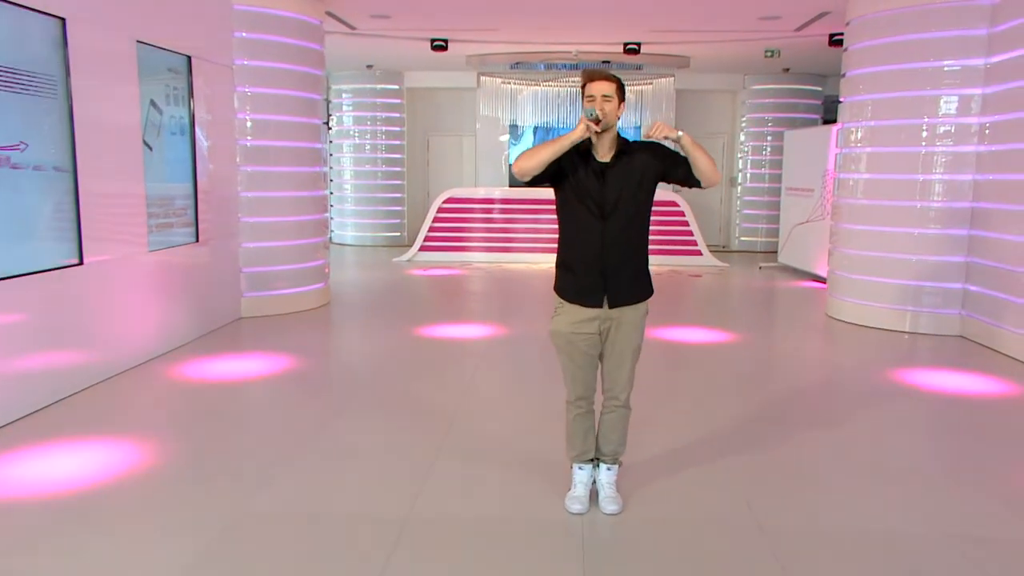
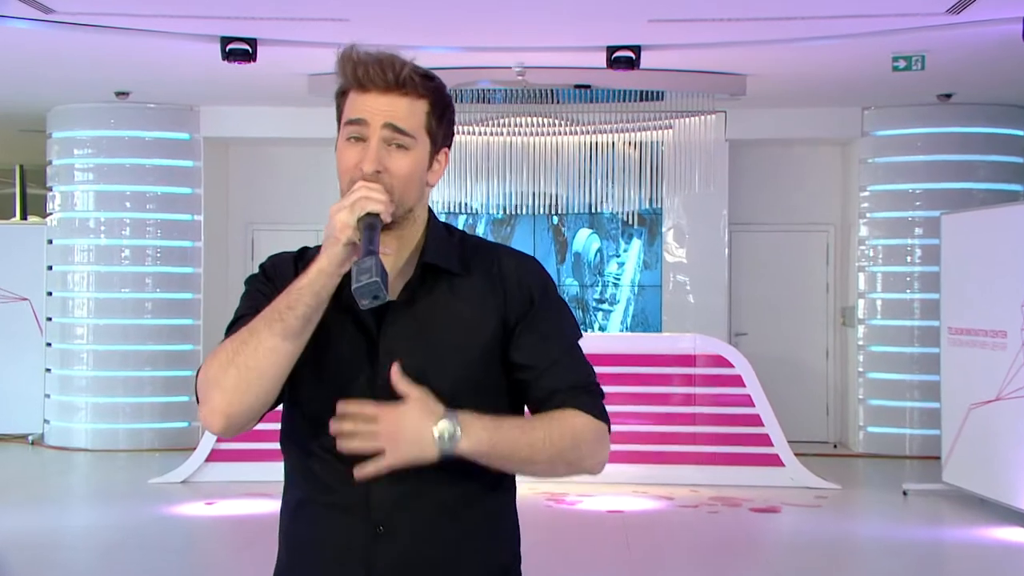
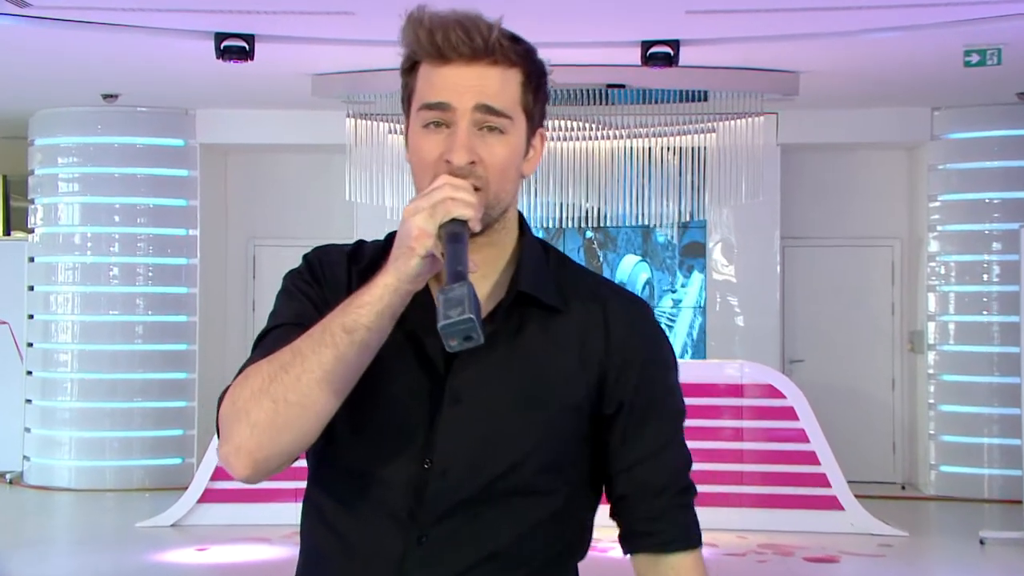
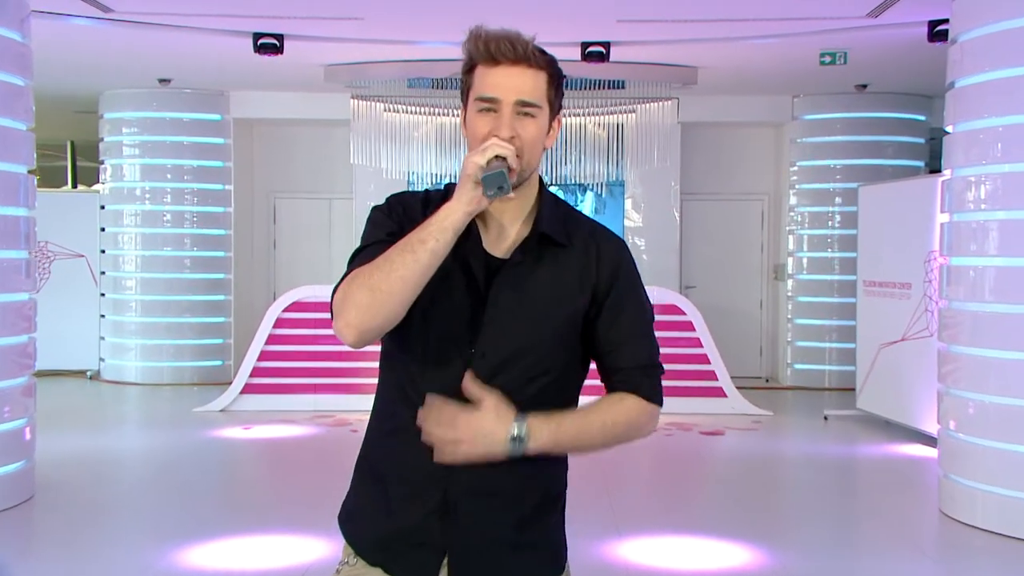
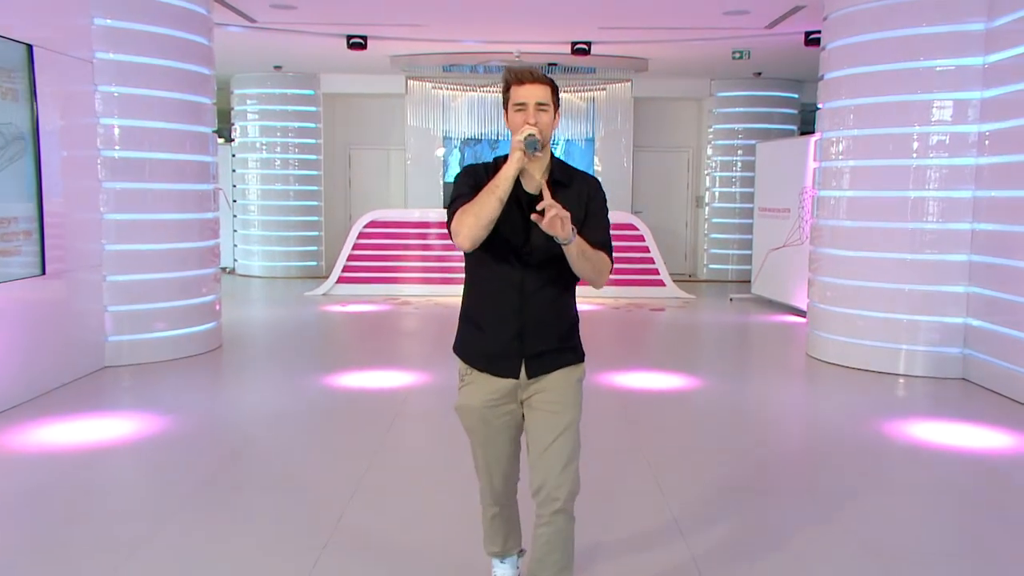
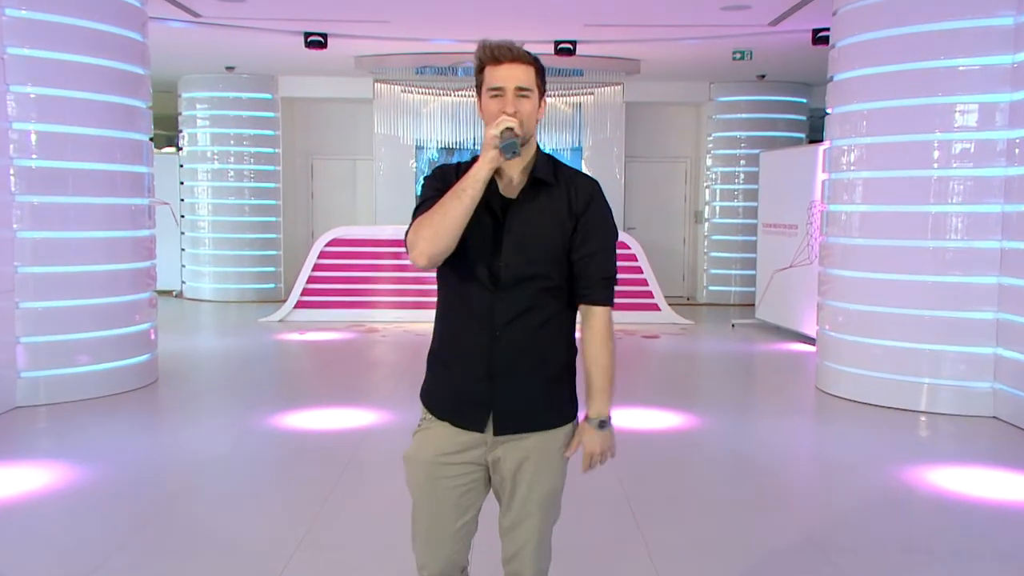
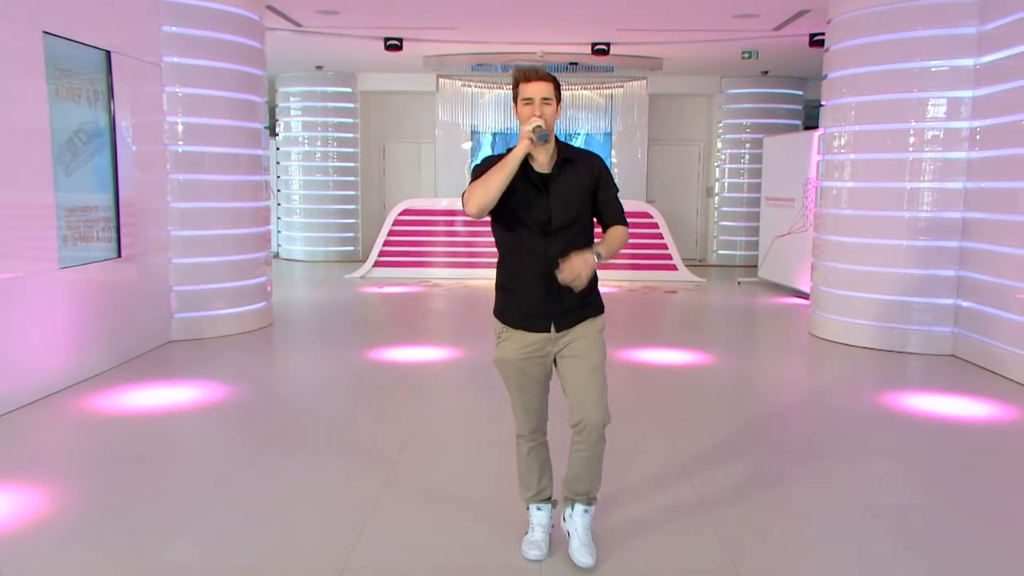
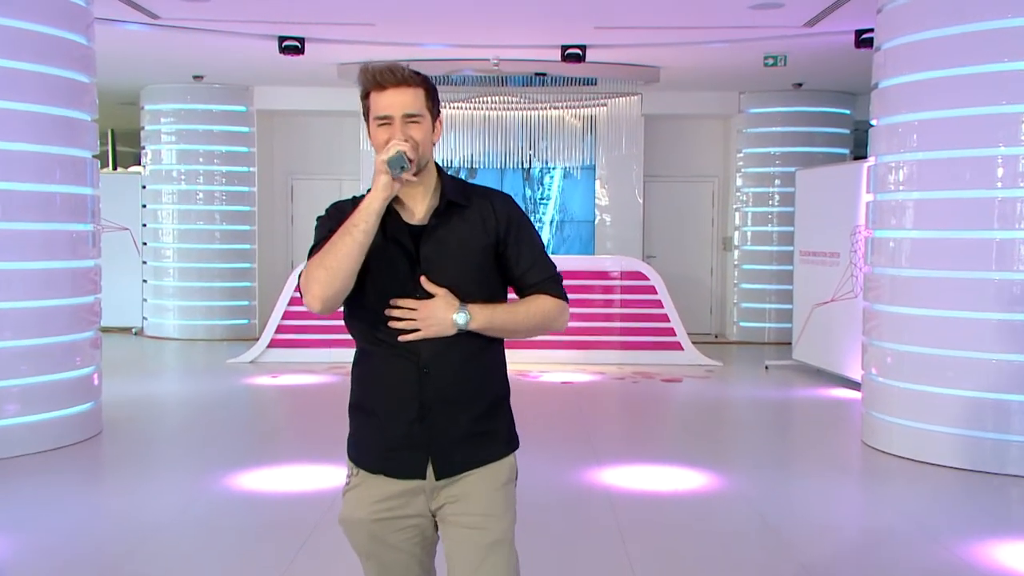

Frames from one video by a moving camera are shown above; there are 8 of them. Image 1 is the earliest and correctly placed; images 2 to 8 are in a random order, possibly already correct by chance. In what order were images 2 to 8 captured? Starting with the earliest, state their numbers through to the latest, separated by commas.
7, 5, 6, 8, 4, 2, 3
